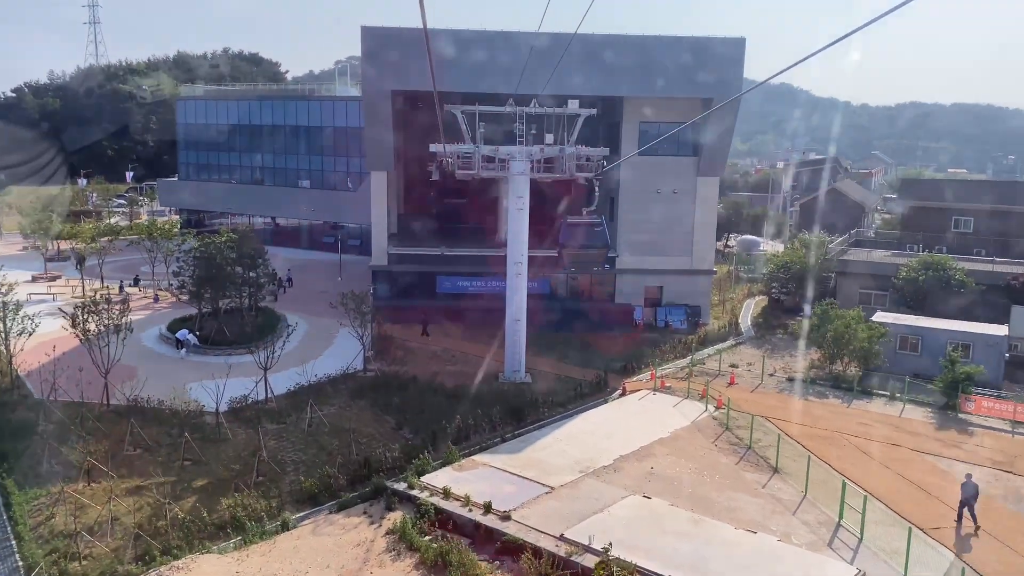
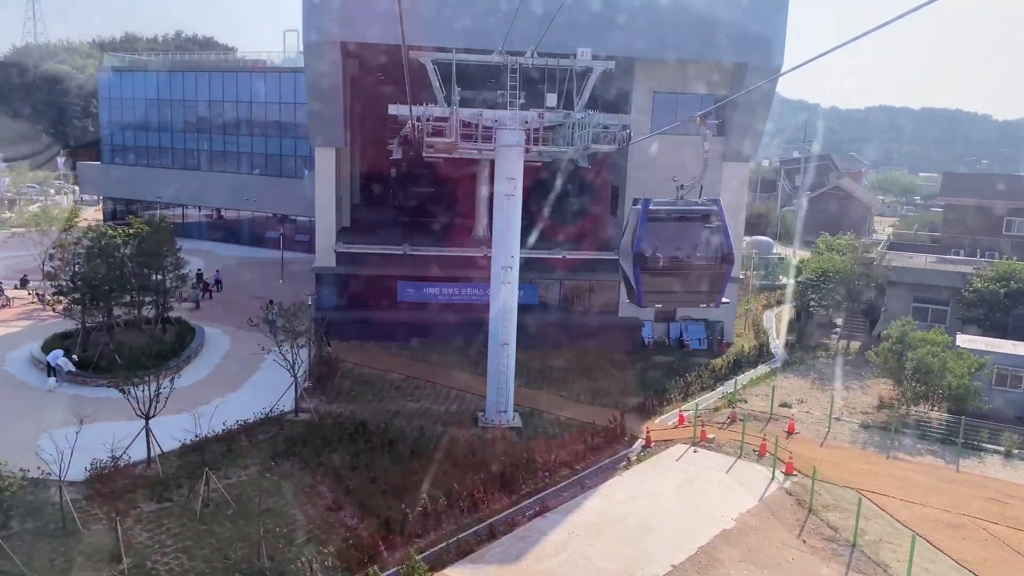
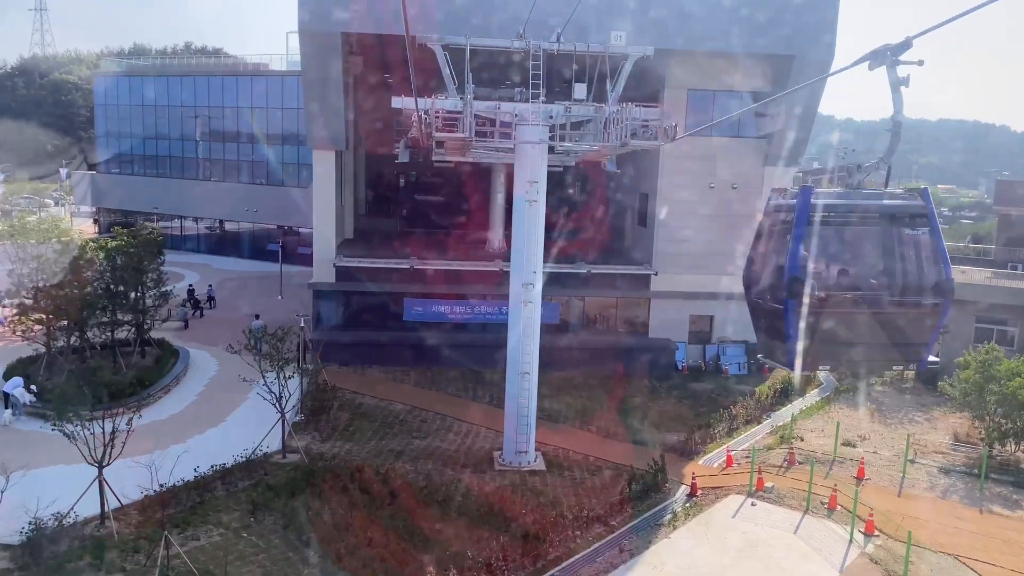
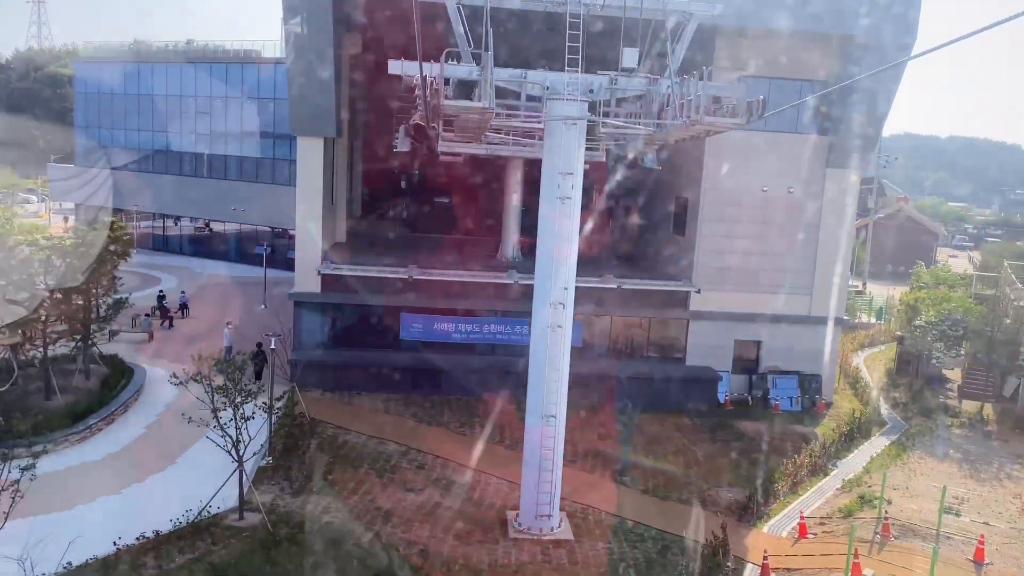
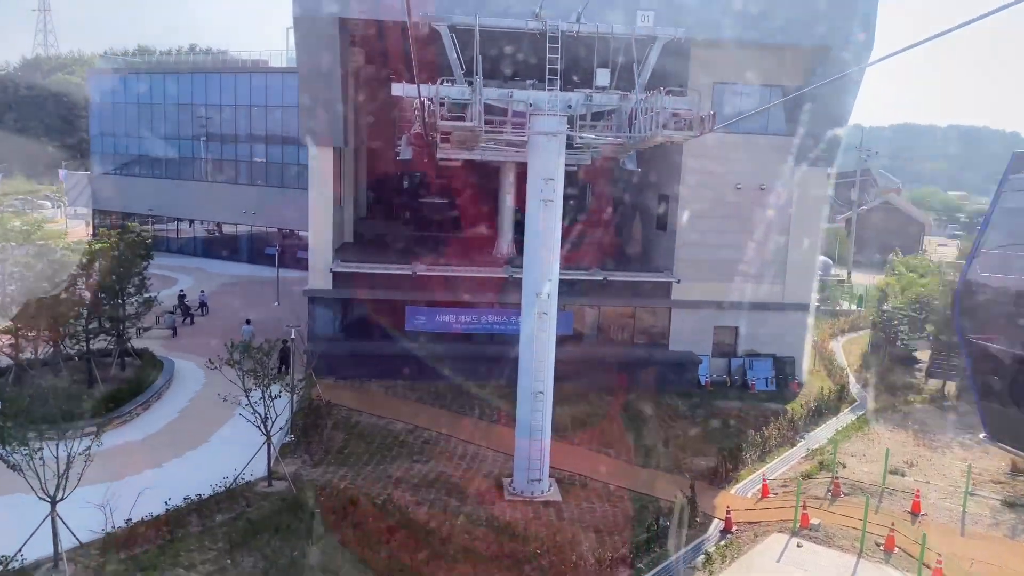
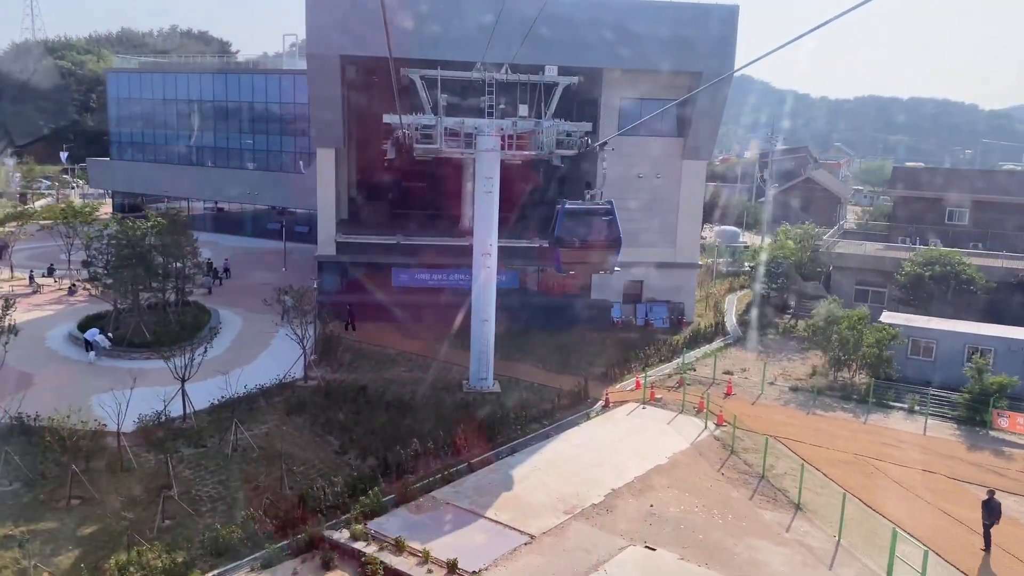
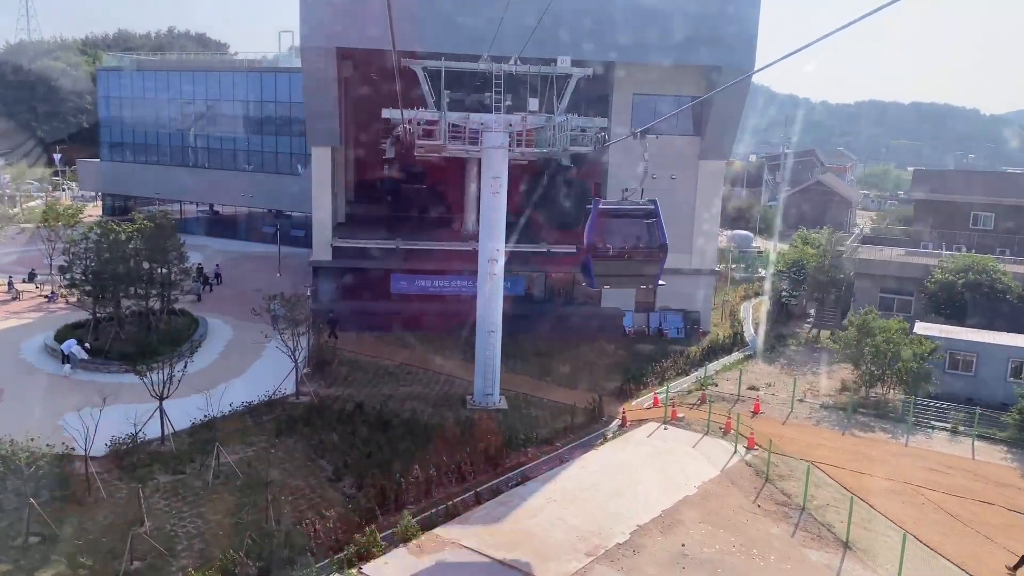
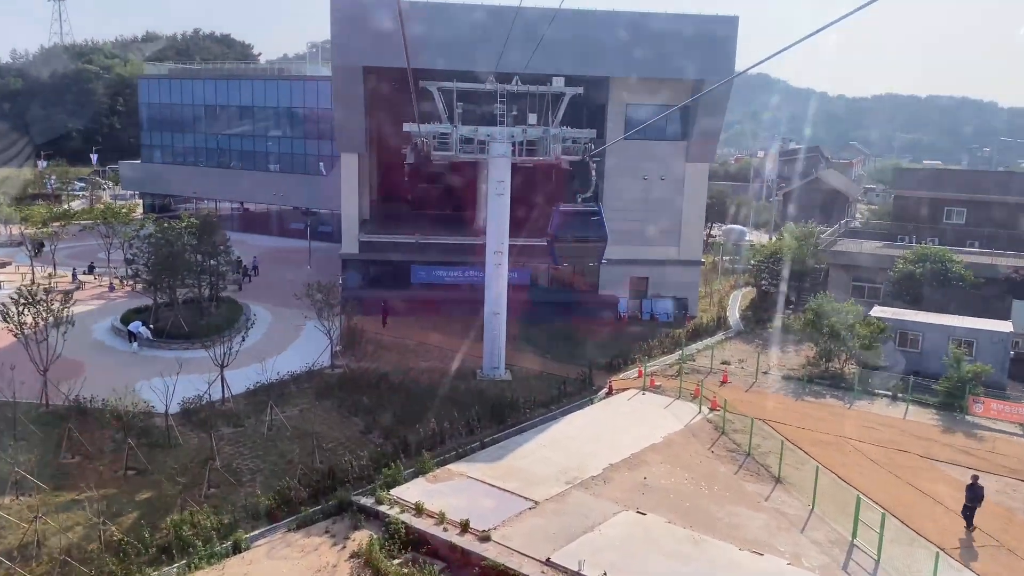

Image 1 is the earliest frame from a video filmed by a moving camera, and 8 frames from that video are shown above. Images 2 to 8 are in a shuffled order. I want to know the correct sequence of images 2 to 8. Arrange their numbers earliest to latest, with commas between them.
8, 6, 7, 2, 3, 5, 4
